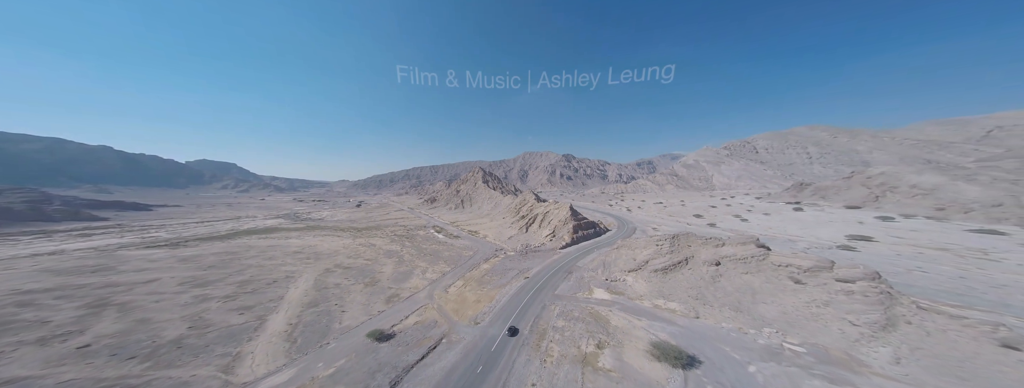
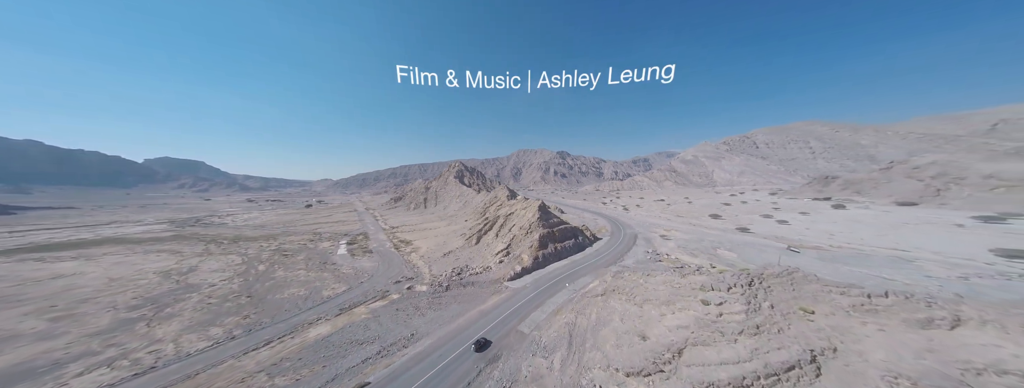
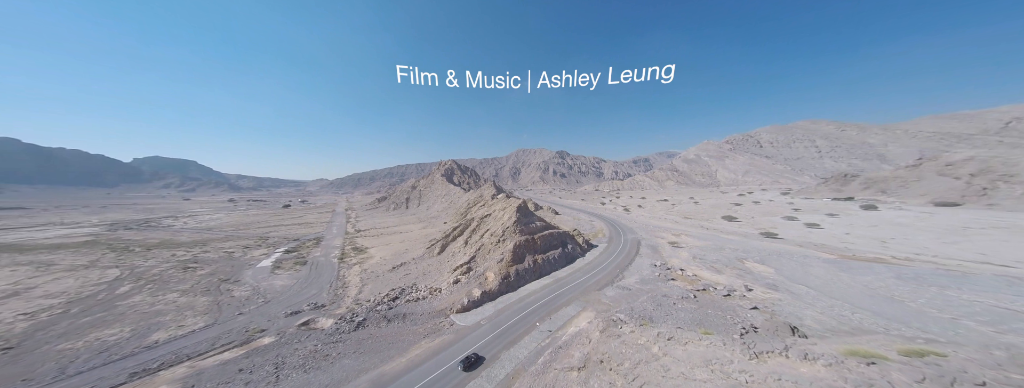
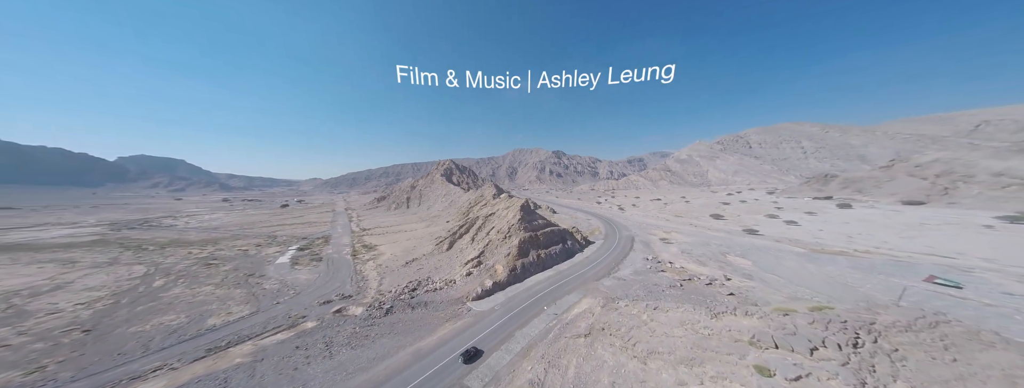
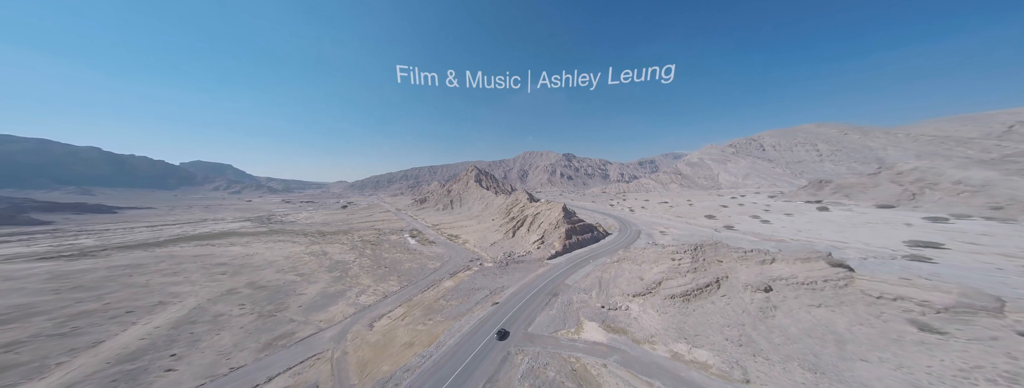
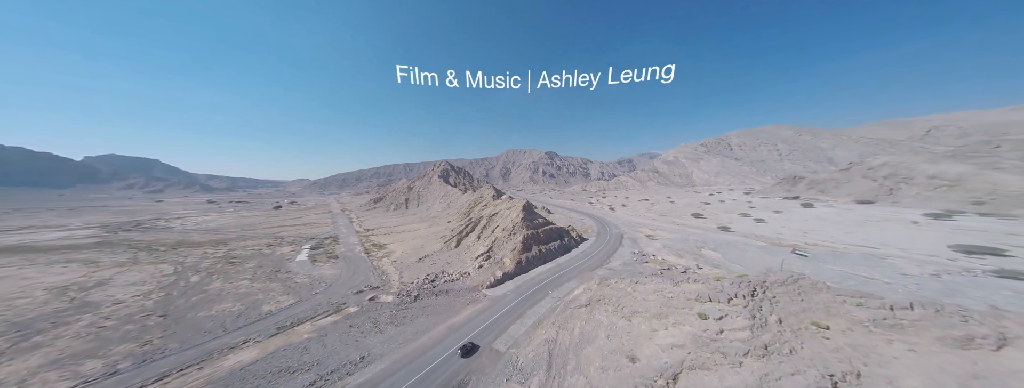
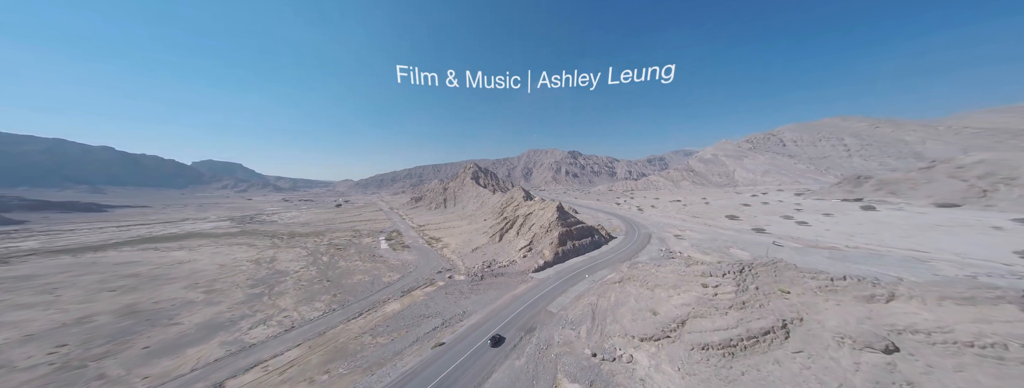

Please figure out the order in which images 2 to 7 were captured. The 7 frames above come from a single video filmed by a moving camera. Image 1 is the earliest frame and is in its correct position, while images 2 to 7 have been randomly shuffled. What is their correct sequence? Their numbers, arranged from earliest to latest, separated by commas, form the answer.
5, 7, 2, 6, 4, 3
